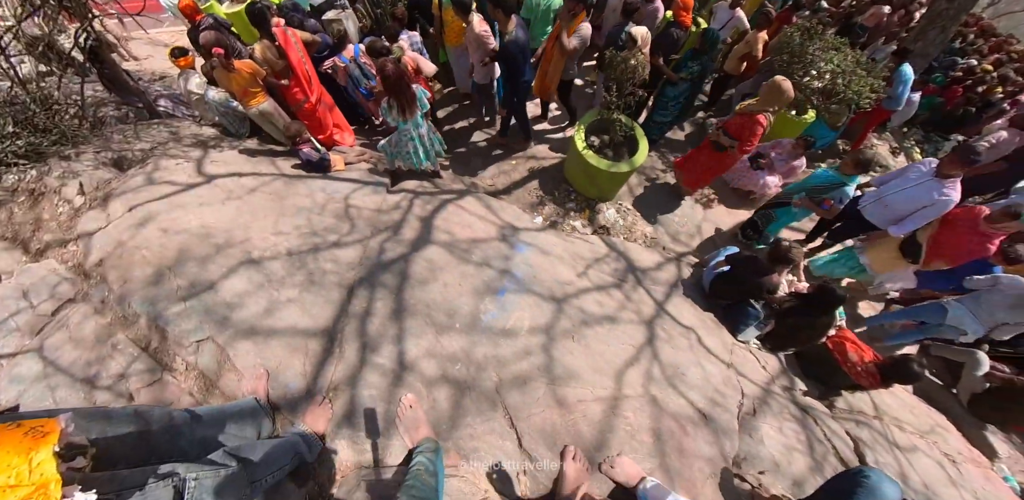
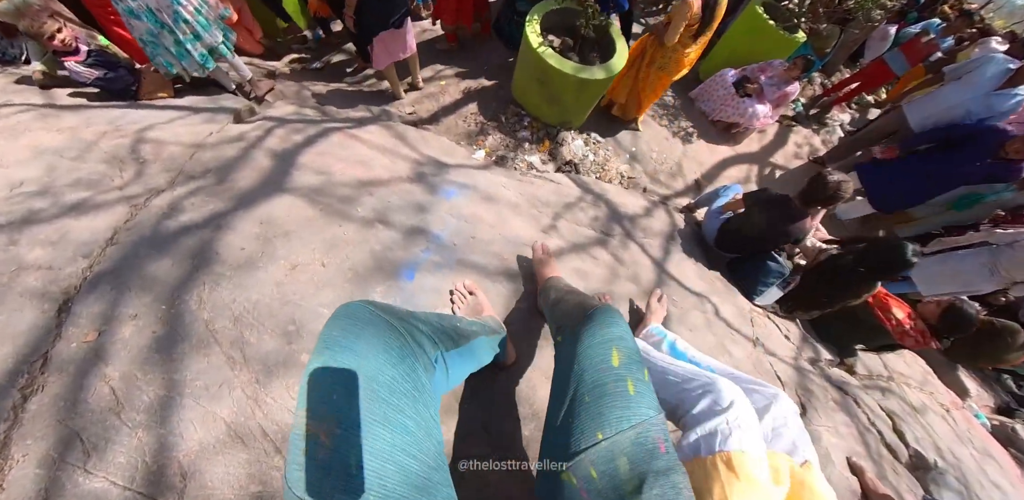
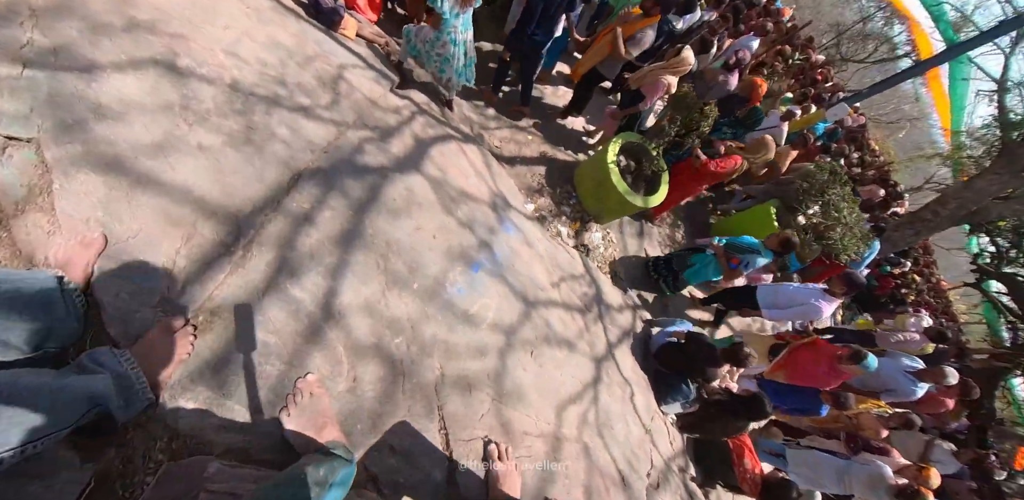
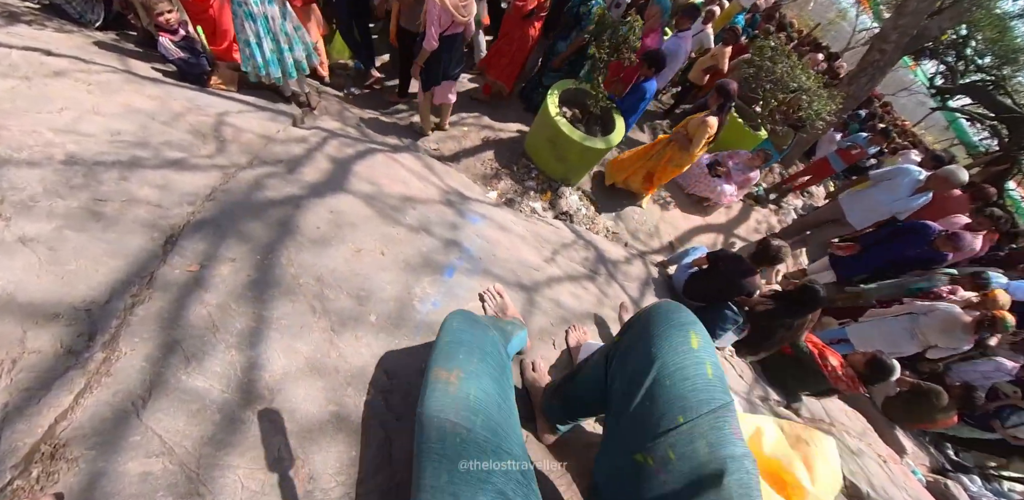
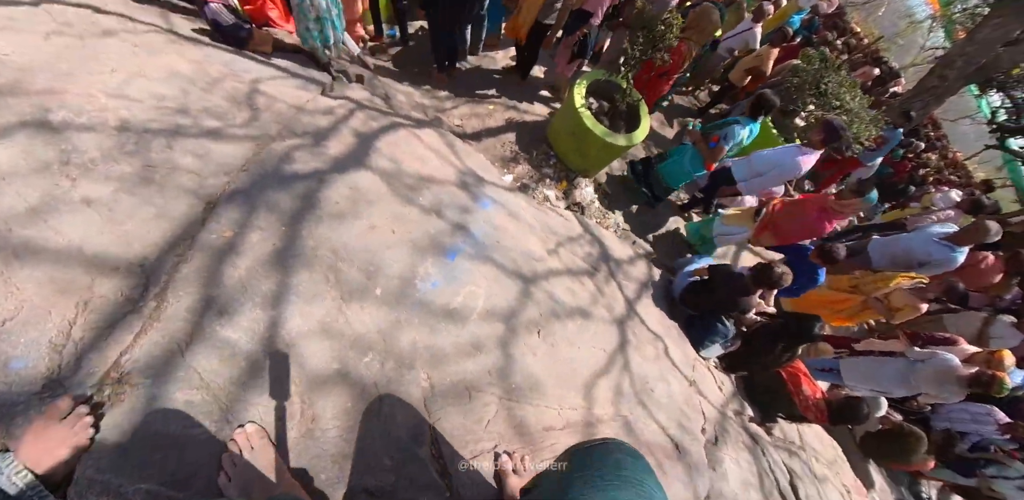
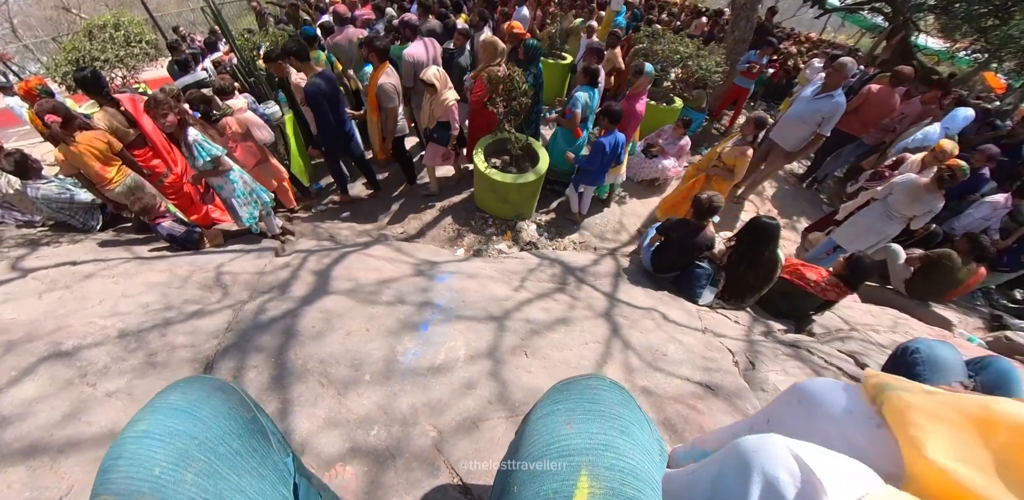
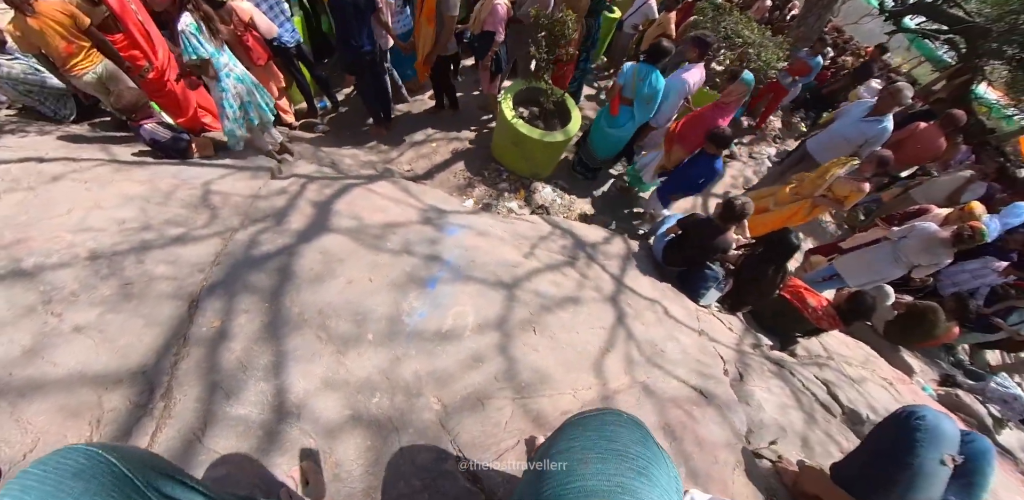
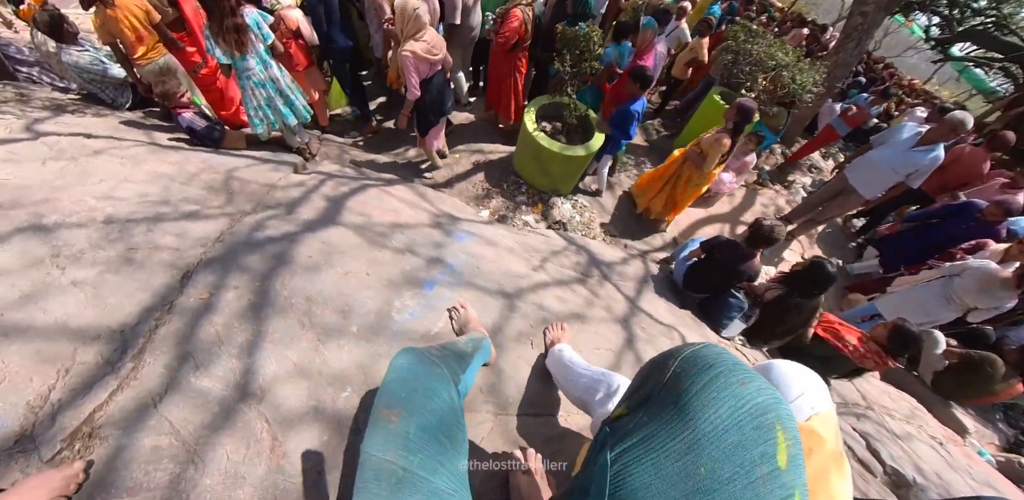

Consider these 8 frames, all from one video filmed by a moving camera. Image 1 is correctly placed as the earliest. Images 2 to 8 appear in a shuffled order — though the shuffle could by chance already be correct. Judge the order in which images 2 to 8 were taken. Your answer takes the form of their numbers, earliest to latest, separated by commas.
3, 5, 7, 6, 8, 4, 2
